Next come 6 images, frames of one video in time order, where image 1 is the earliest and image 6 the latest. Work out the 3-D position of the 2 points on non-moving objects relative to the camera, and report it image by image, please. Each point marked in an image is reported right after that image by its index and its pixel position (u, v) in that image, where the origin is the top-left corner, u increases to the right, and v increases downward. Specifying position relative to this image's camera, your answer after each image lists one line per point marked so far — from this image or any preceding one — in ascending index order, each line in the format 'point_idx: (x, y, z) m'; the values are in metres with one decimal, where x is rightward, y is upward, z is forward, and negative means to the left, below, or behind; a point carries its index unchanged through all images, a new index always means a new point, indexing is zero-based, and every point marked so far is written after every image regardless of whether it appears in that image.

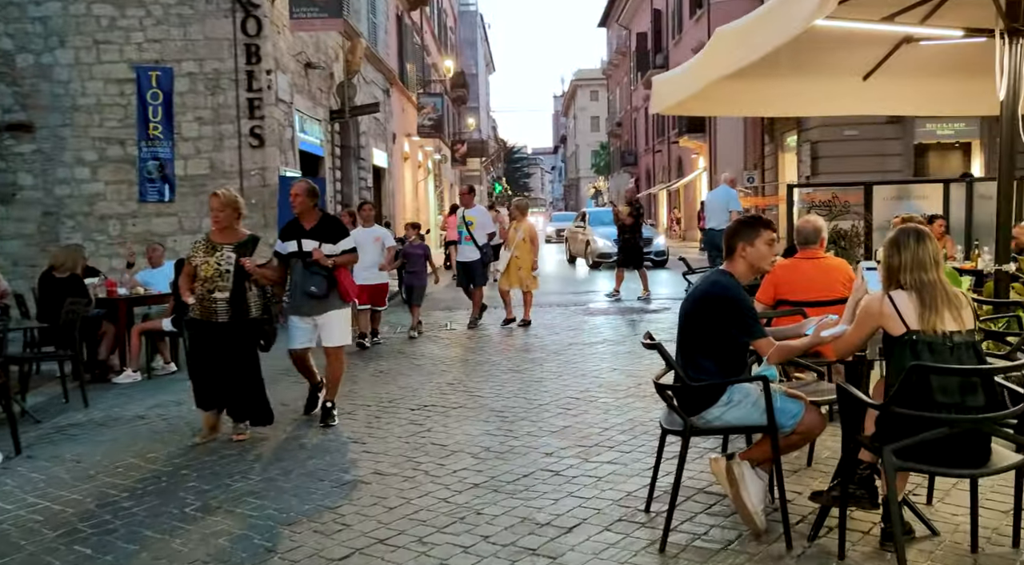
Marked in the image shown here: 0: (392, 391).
0: (-0.9, -0.8, +6.8) m
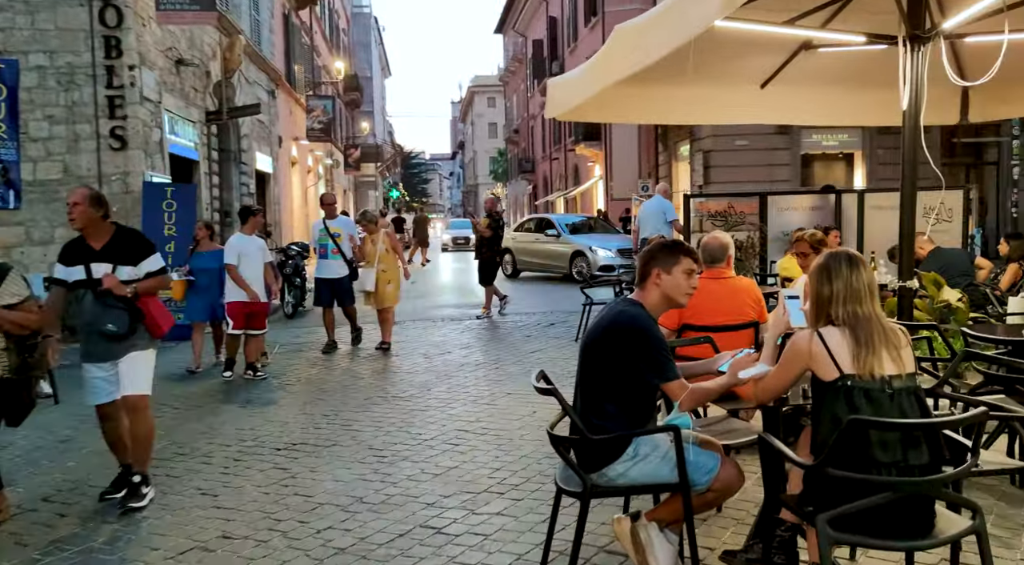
0: (-1.7, -0.9, +6.0) m
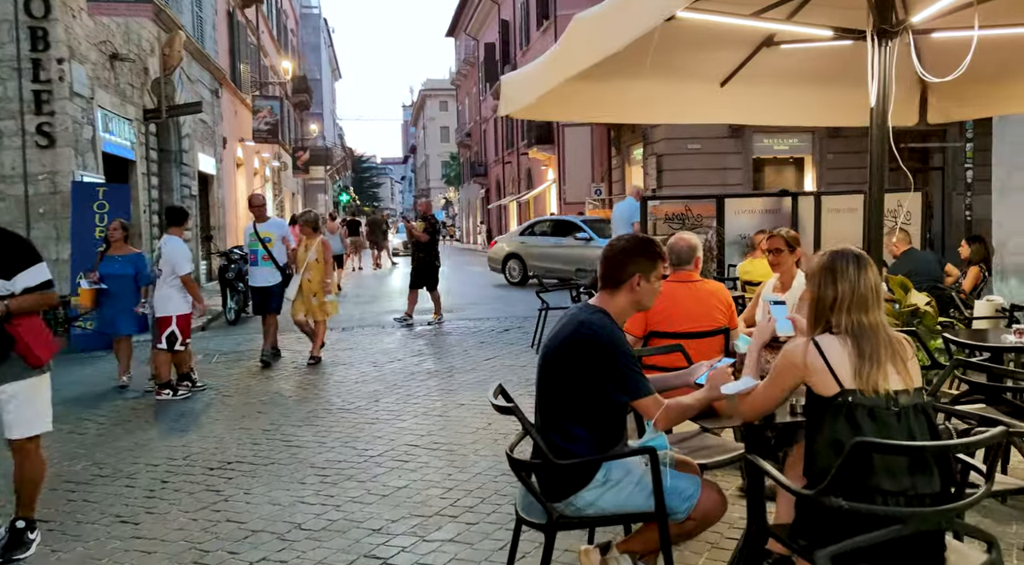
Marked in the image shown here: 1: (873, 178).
0: (-2.0, -1.0, +5.6) m
1: (+2.3, +0.7, +5.8) m
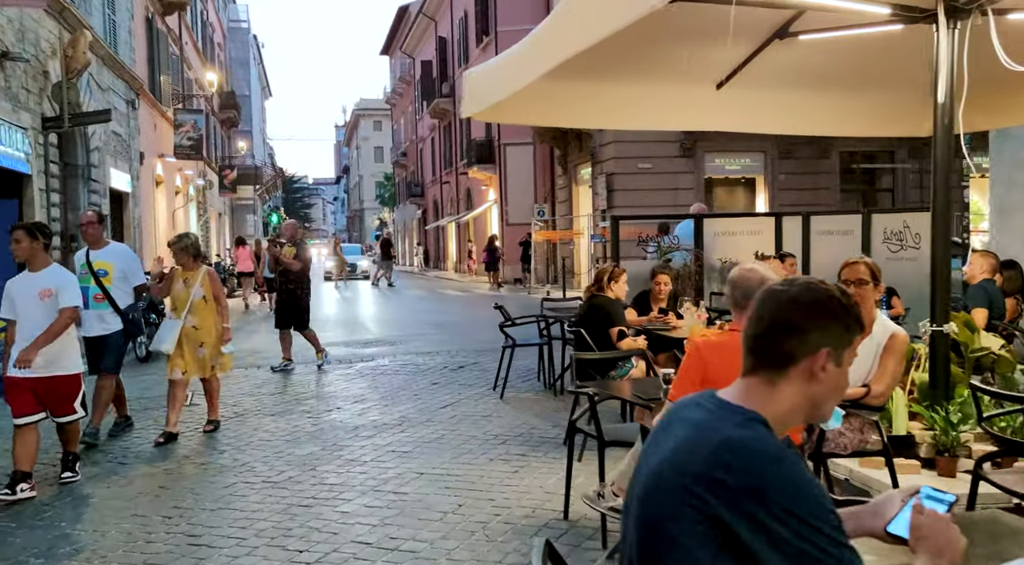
0: (-2.0, -1.2, +4.1) m
1: (+2.2, +0.5, +4.7) m
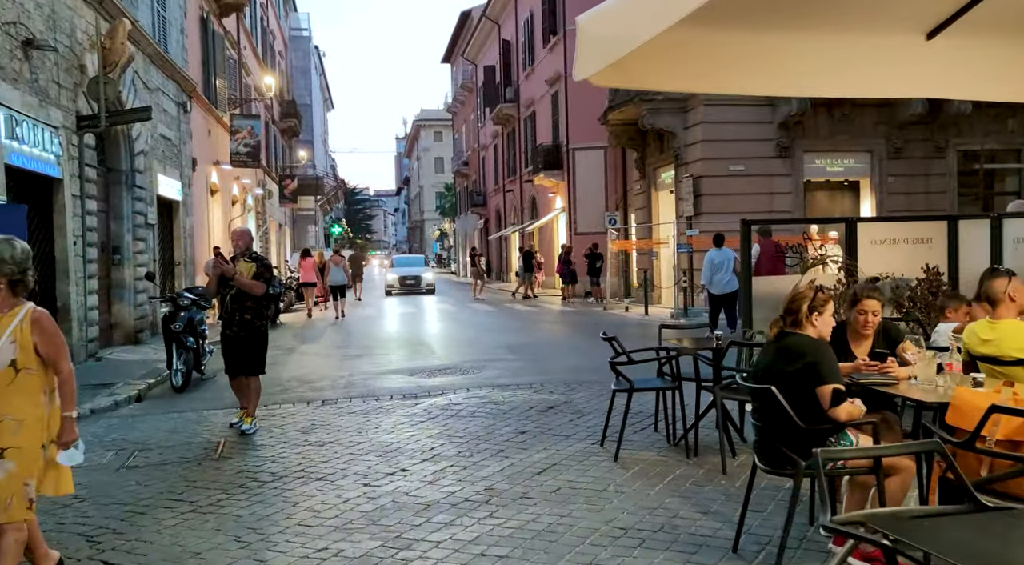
0: (-1.5, -1.3, +2.4) m
1: (+2.7, +0.3, +2.7) m
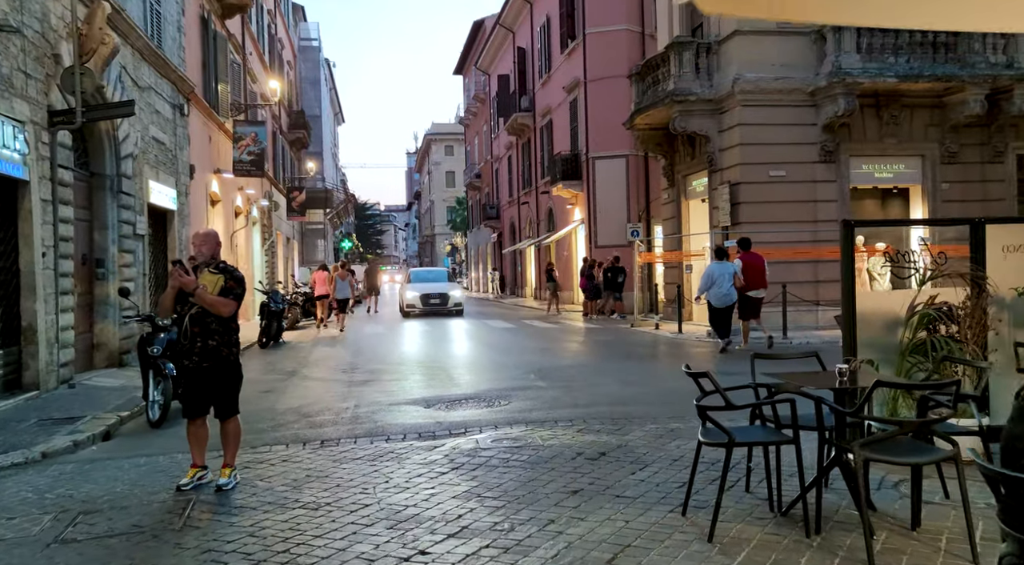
0: (-1.3, -1.3, +0.8) m
1: (+3.0, +0.3, +1.1) m
